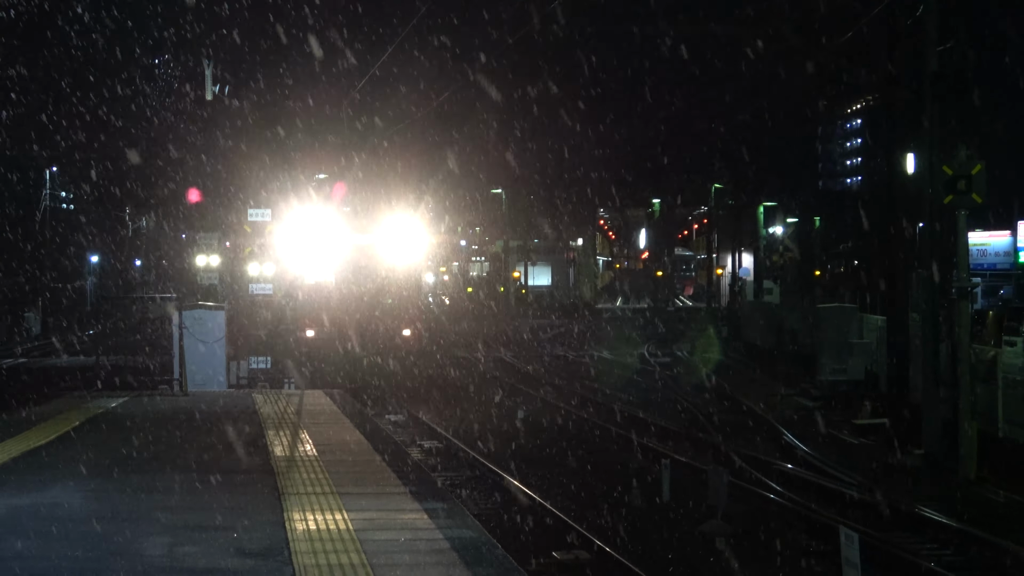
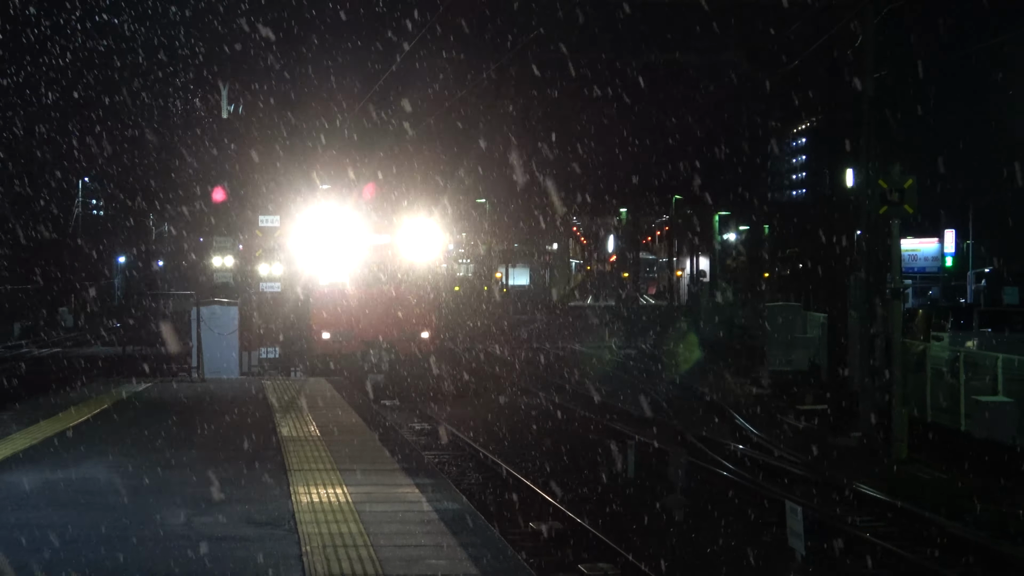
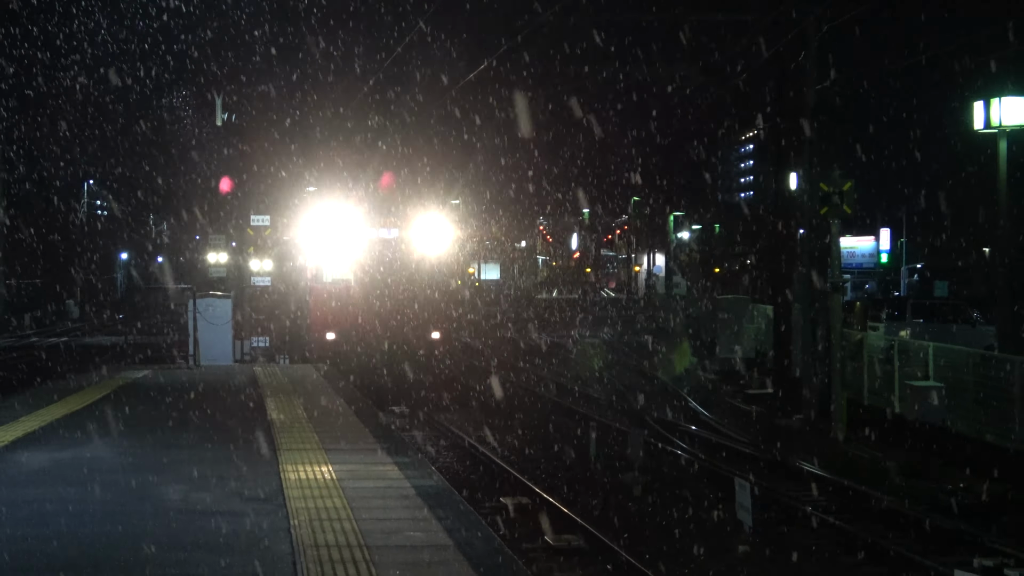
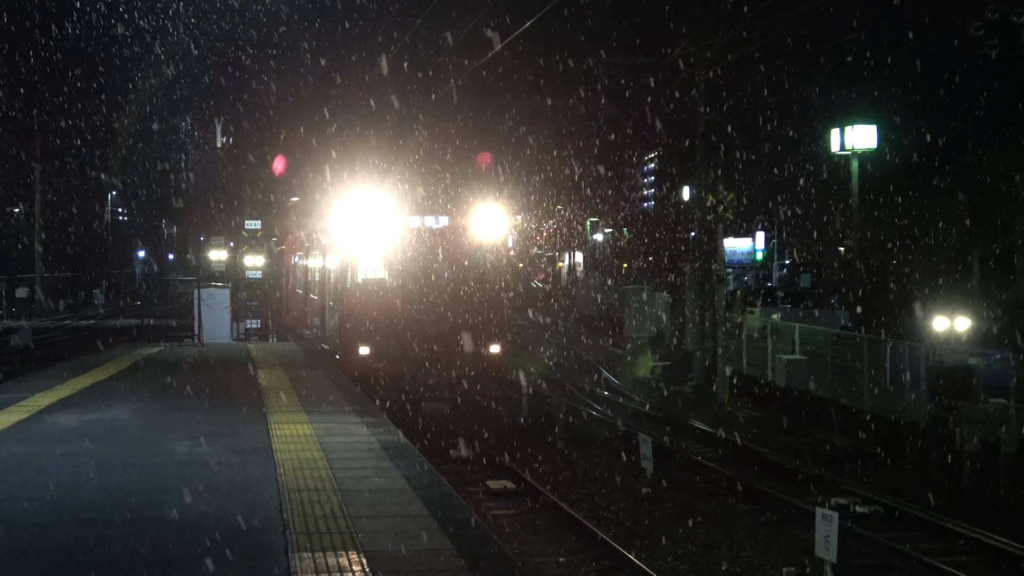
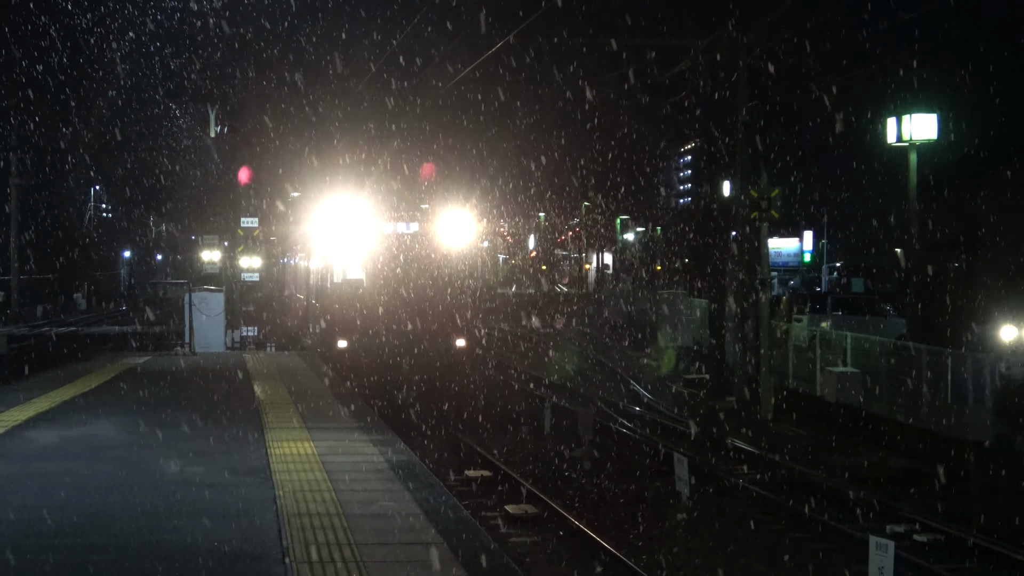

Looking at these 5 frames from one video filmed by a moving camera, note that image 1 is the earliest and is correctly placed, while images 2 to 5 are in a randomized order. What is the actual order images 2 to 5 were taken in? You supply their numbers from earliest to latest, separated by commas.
2, 3, 5, 4
